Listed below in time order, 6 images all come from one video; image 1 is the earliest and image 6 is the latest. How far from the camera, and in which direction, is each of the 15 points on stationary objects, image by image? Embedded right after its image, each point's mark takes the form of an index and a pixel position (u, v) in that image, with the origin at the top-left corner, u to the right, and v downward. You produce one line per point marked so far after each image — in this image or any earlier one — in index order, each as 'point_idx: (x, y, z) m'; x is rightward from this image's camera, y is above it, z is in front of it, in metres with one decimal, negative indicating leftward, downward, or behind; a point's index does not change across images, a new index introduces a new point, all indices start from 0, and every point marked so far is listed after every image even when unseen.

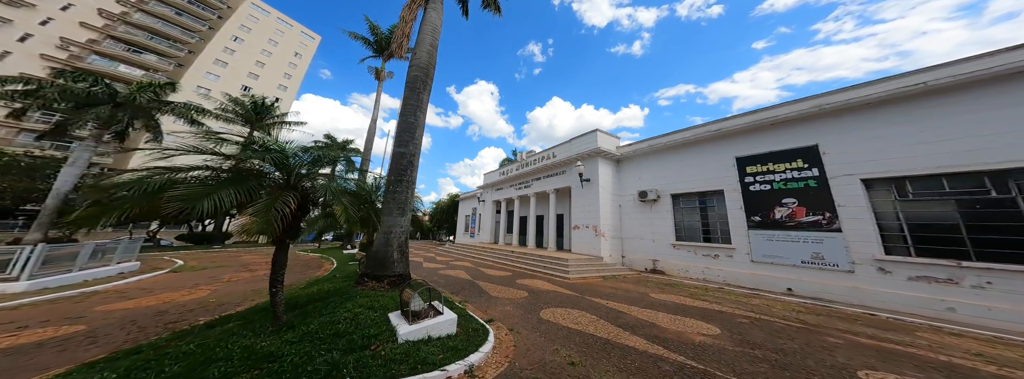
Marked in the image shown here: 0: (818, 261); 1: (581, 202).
0: (+8.7, -2.1, +6.9) m
1: (+4.2, -0.7, +14.5) m
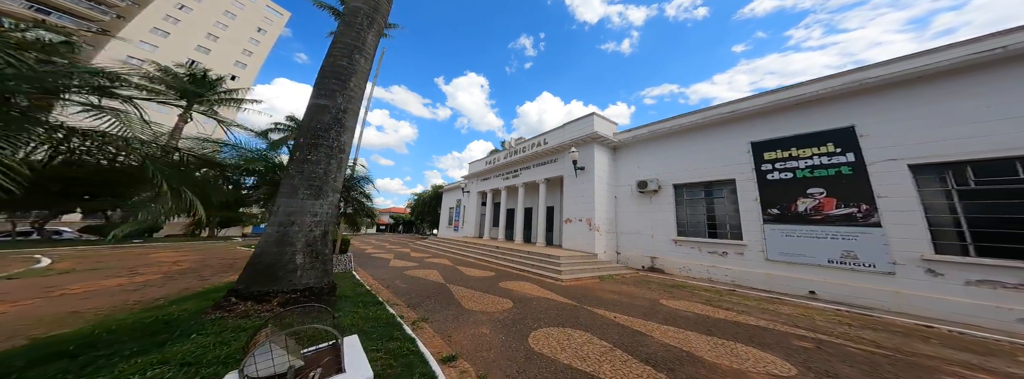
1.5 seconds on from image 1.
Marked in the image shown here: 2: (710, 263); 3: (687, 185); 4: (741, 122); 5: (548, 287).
0: (+8.2, -1.8, +5.9) m
1: (+3.4, -0.2, +13.2) m
2: (+6.7, -2.5, +8.3) m
3: (+6.9, +0.1, +9.4) m
4: (+7.8, +2.2, +8.3) m
5: (+1.1, -3.0, +7.3) m
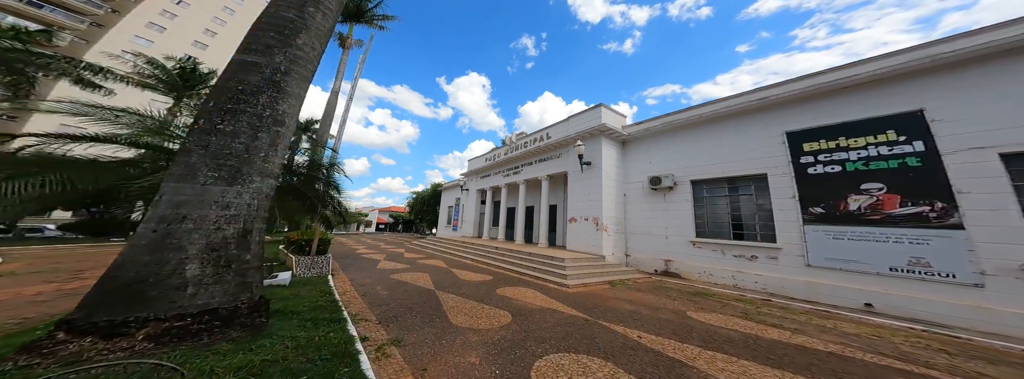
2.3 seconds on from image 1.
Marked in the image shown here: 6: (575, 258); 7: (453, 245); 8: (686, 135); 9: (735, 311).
0: (+8.2, -1.6, +4.9) m
1: (+3.4, 0.0, +12.2) m
2: (+6.7, -2.4, +7.3) m
3: (+6.9, +0.3, +8.5) m
4: (+7.8, +2.4, +7.3) m
5: (+1.1, -2.8, +6.4) m
6: (+2.5, -2.7, +9.7) m
7: (-3.9, -3.7, +16.0) m
8: (+6.6, +2.0, +9.1) m
9: (+4.6, -2.5, +4.9) m
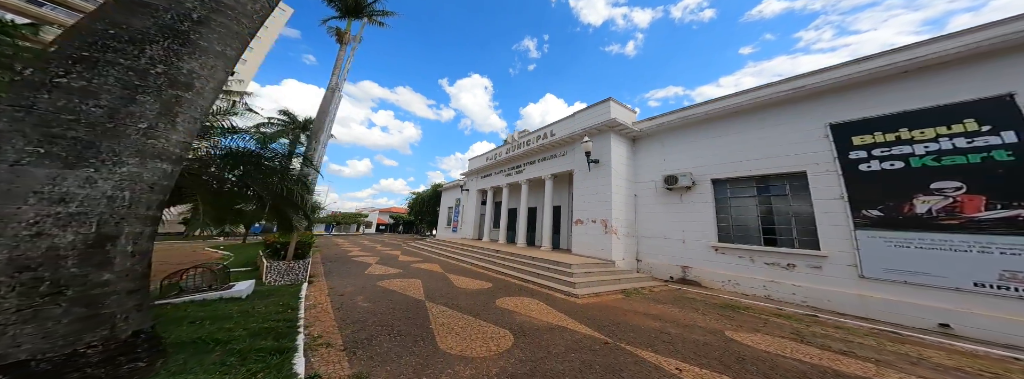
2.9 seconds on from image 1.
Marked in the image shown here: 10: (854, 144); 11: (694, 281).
0: (+8.3, -1.6, +4.0) m
1: (+3.5, 0.0, +11.4) m
2: (+6.8, -2.3, +6.4) m
3: (+7.0, +0.3, +7.6) m
4: (+7.9, +2.4, +6.5) m
5: (+1.1, -2.7, +5.6) m
6: (+2.6, -2.7, +8.9) m
7: (-3.8, -3.7, +15.2) m
8: (+6.7, +2.1, +8.3) m
9: (+4.6, -2.4, +4.1) m
10: (+7.9, +1.1, +5.6) m
11: (+6.0, -3.0, +7.8) m
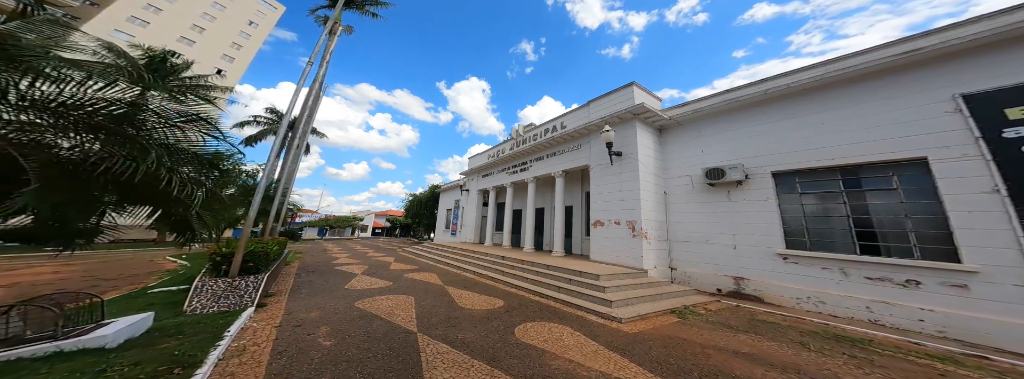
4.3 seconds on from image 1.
0: (+8.7, -1.3, +2.5) m
1: (+3.9, +0.2, +9.9) m
2: (+7.2, -2.1, +4.9) m
3: (+7.4, +0.5, +6.2) m
4: (+8.3, +2.6, +5.0) m
5: (+1.6, -2.5, +4.0) m
6: (+3.0, -2.5, +7.3) m
7: (-3.4, -3.6, +13.6) m
8: (+7.1, +2.3, +6.8) m
9: (+5.1, -2.2, +2.6) m
10: (+8.3, +1.3, +4.2) m
11: (+6.4, -2.8, +6.3) m
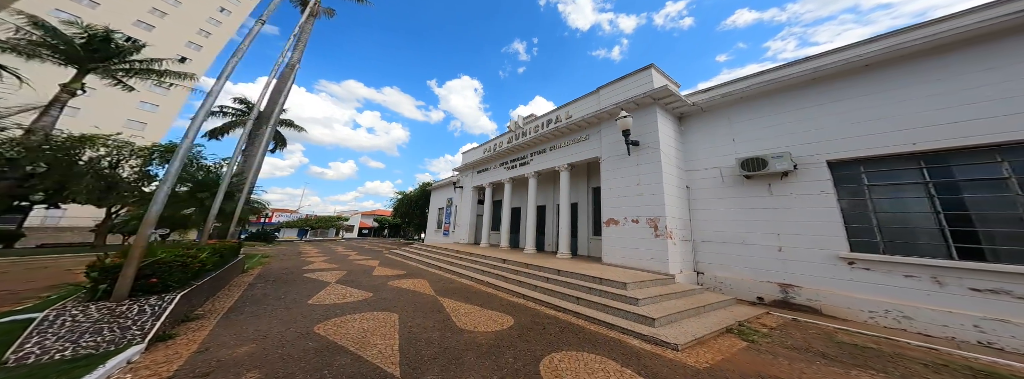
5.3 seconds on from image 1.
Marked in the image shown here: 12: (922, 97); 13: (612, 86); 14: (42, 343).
0: (+9.1, -1.1, +1.6) m
1: (+4.1, +0.4, +8.8) m
2: (+7.5, -1.9, +3.9) m
3: (+7.6, +0.7, +5.2) m
4: (+8.7, +2.8, +4.1) m
5: (+1.9, -2.3, +2.8) m
6: (+3.2, -2.3, +6.2) m
7: (-3.5, -3.4, +12.2) m
8: (+7.3, +2.5, +5.9) m
9: (+5.5, -2.0, +1.5) m
10: (+8.7, +1.5, +3.2) m
11: (+6.7, -2.6, +5.3) m
12: (+8.1, +2.0, +4.7) m
13: (+4.2, +4.4, +10.0) m
14: (-4.6, -1.6, +2.4) m
